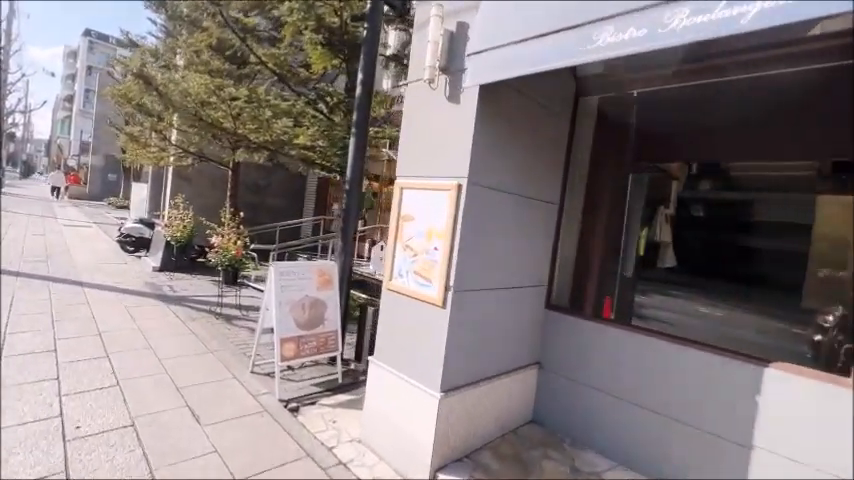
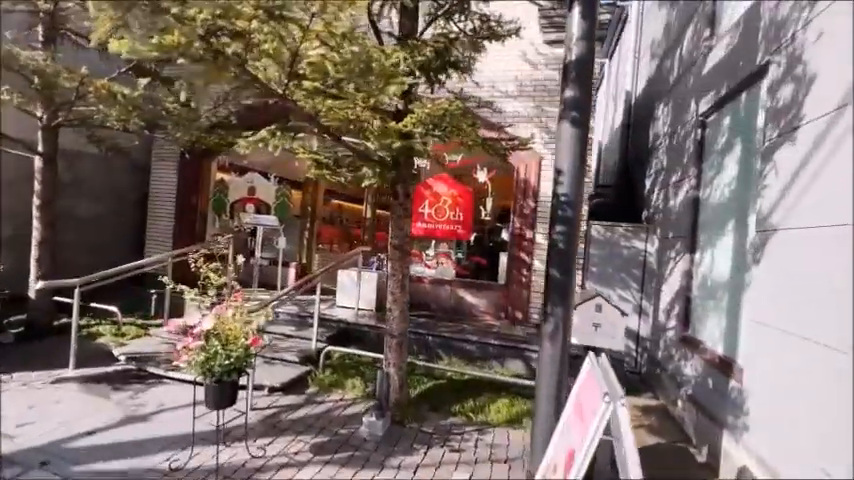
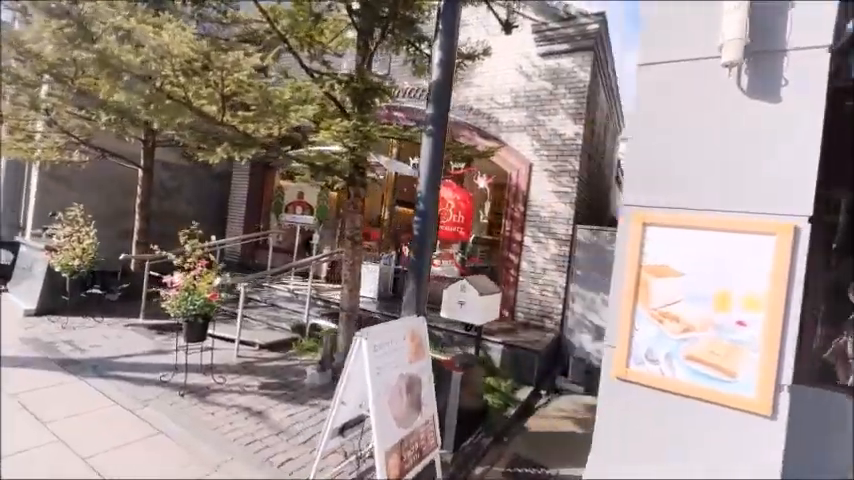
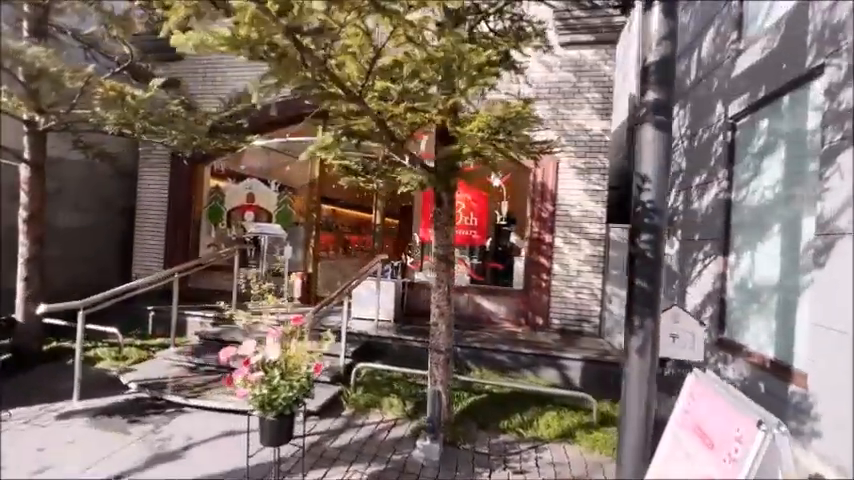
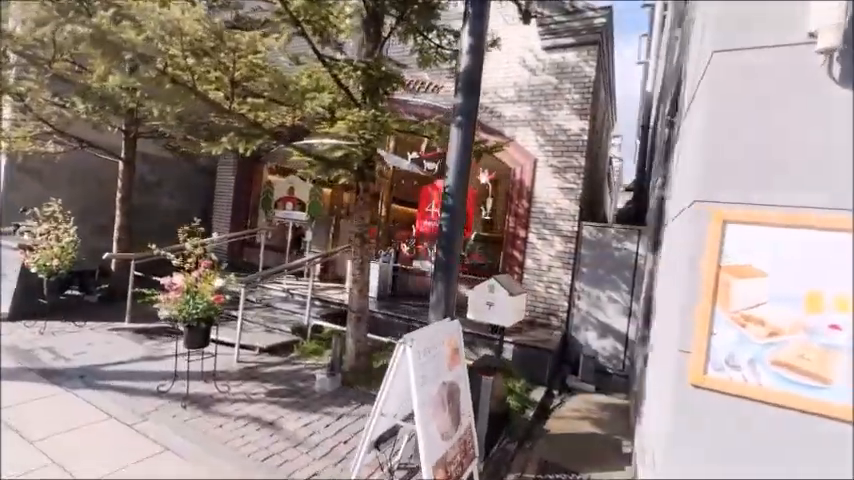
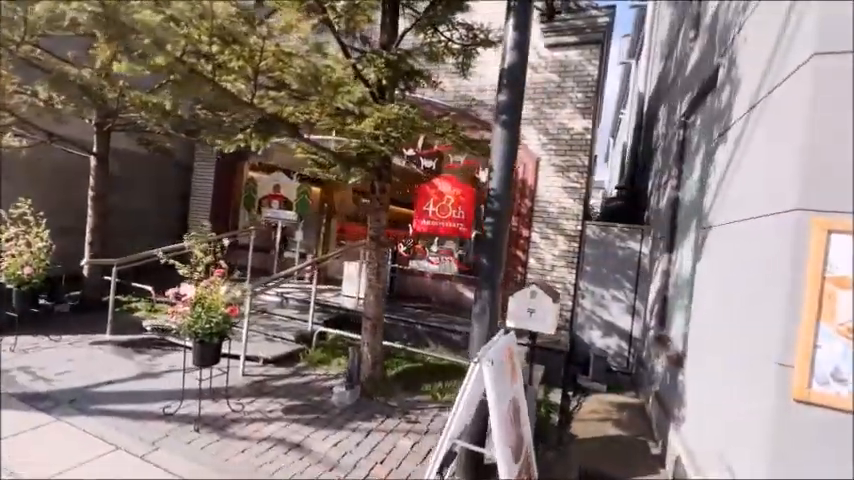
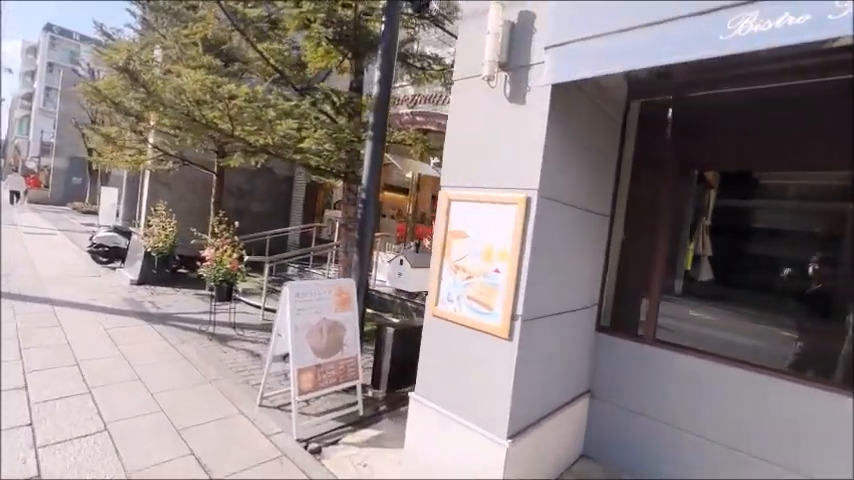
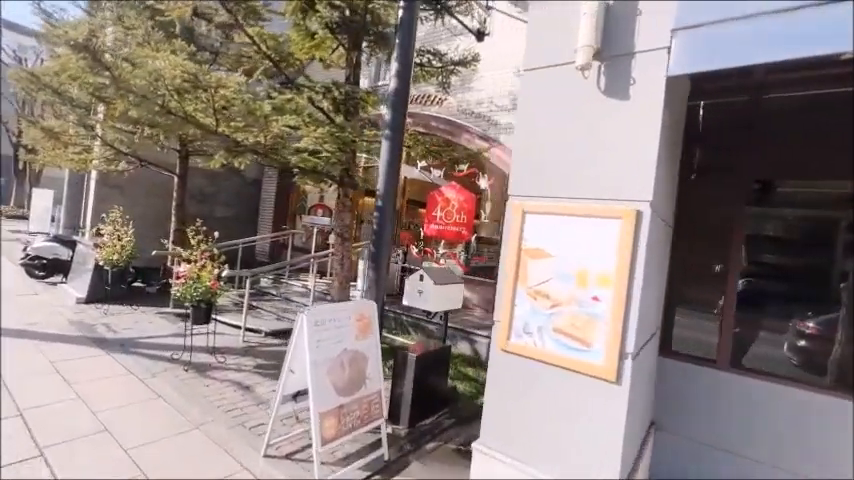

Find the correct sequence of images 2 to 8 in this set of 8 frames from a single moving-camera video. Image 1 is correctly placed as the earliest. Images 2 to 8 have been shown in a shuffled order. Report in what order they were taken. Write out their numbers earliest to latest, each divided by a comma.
7, 8, 3, 5, 6, 2, 4
